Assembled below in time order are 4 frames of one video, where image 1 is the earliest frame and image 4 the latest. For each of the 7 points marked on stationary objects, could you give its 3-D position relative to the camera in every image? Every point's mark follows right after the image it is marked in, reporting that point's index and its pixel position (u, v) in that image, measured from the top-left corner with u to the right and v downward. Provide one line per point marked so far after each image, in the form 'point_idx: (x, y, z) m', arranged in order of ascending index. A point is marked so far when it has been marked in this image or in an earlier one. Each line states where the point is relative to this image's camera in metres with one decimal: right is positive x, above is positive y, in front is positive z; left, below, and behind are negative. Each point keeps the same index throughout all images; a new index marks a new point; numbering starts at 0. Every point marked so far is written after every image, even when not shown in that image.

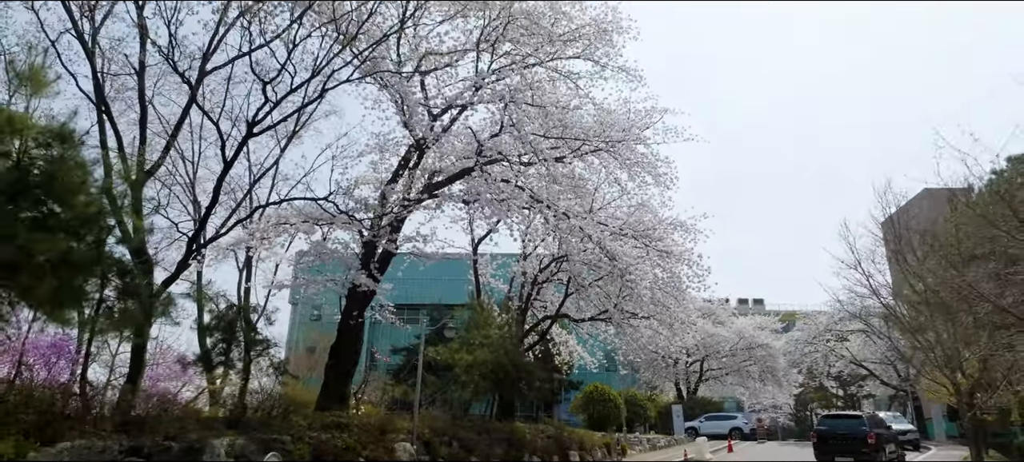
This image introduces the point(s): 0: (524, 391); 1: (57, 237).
0: (+0.2, -3.0, +12.8) m
1: (-3.6, -0.1, +5.5) m
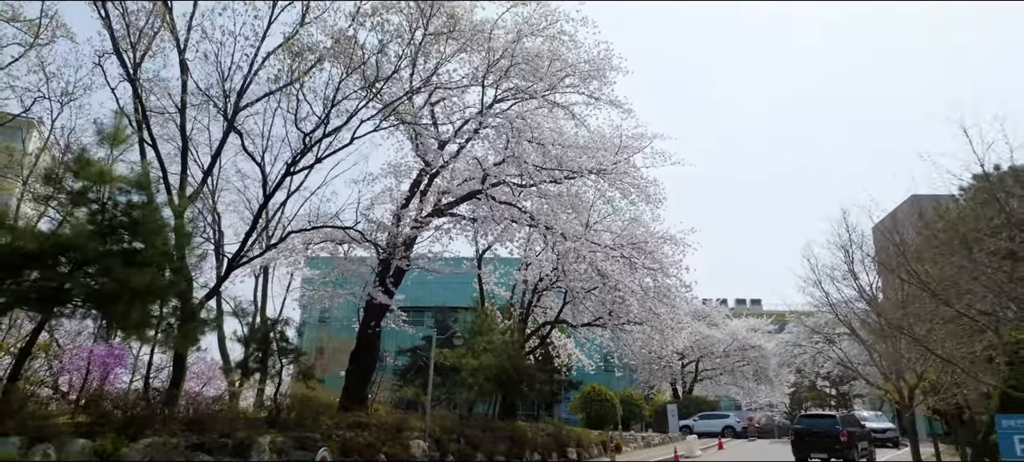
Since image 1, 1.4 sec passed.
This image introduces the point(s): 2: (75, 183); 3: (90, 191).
0: (+0.3, -3.3, +13.9) m
1: (-3.6, -0.4, +6.7) m
2: (-4.5, +0.5, +7.1) m
3: (-4.3, +0.4, +7.0) m
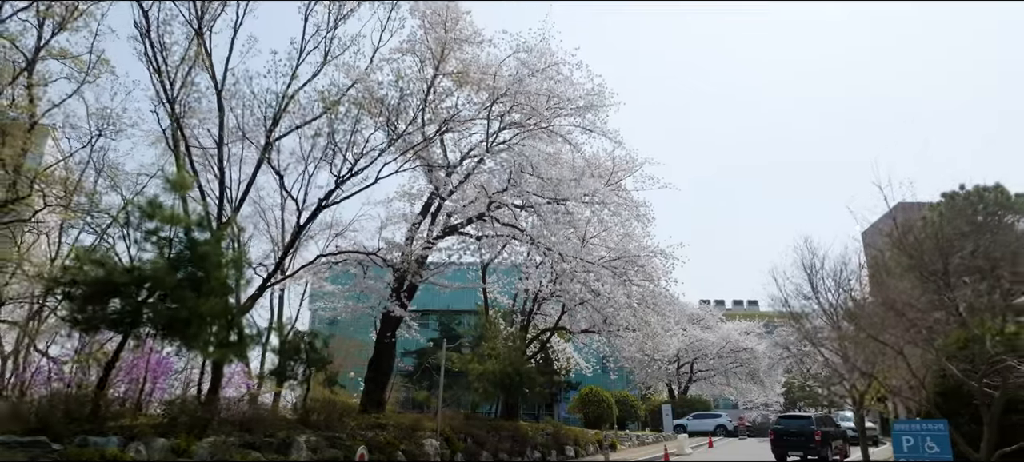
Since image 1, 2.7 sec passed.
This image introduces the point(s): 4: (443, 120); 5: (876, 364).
0: (+0.3, -3.6, +15.2) m
1: (-3.5, -0.8, +7.9) m
2: (-4.5, +0.1, +8.4) m
3: (-4.3, 0.0, +8.3) m
4: (-1.3, +2.0, +12.4) m
5: (+5.9, -2.1, +11.0) m
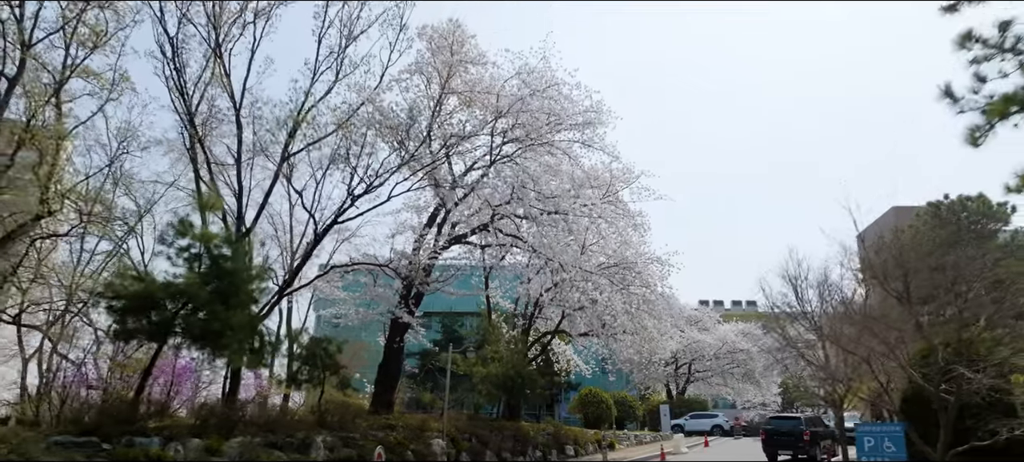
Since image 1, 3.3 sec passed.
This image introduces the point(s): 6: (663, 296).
0: (+0.4, -3.9, +15.9) m
1: (-3.5, -1.0, +8.6) m
2: (-4.4, -0.1, +9.0) m
3: (-4.2, -0.2, +9.0) m
4: (-1.2, +1.8, +13.1) m
5: (+5.9, -2.4, +11.7) m
6: (+4.0, -1.7, +17.9) m
